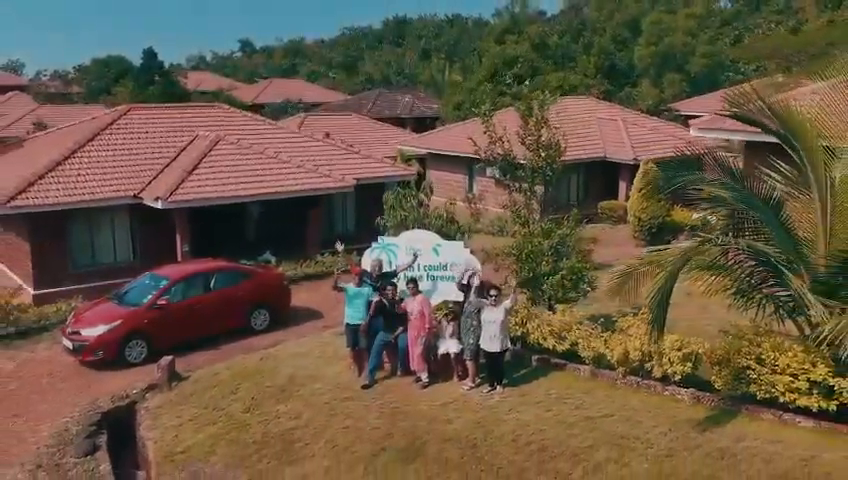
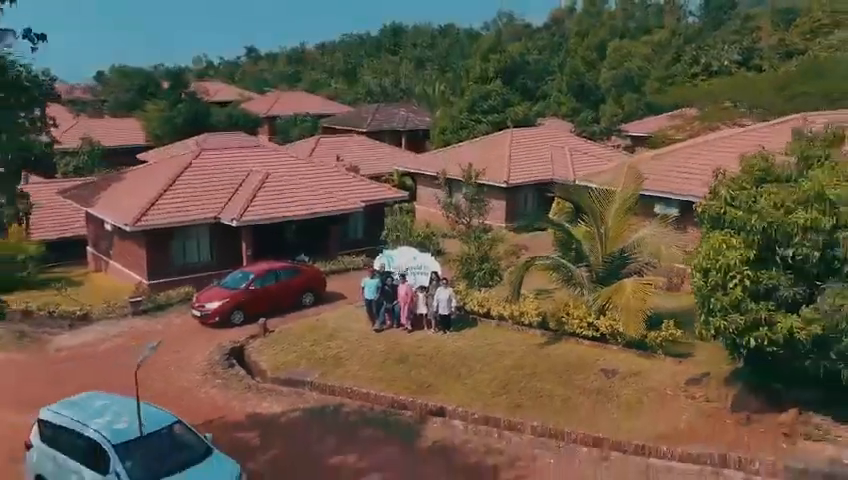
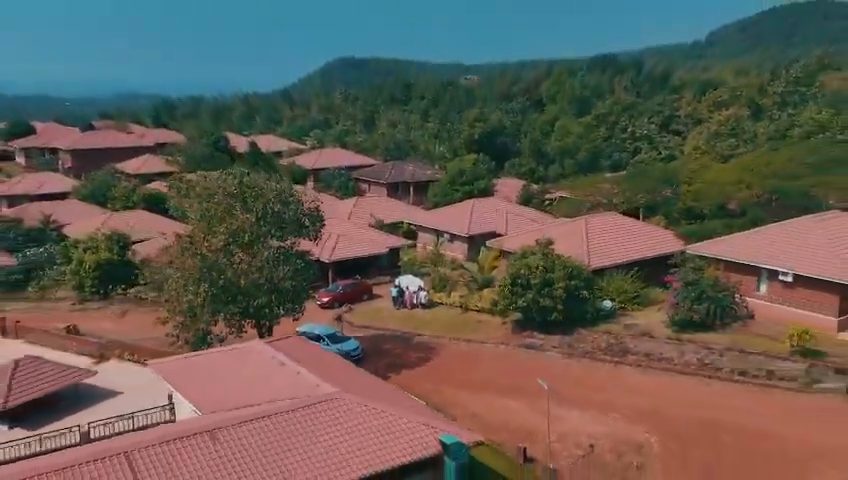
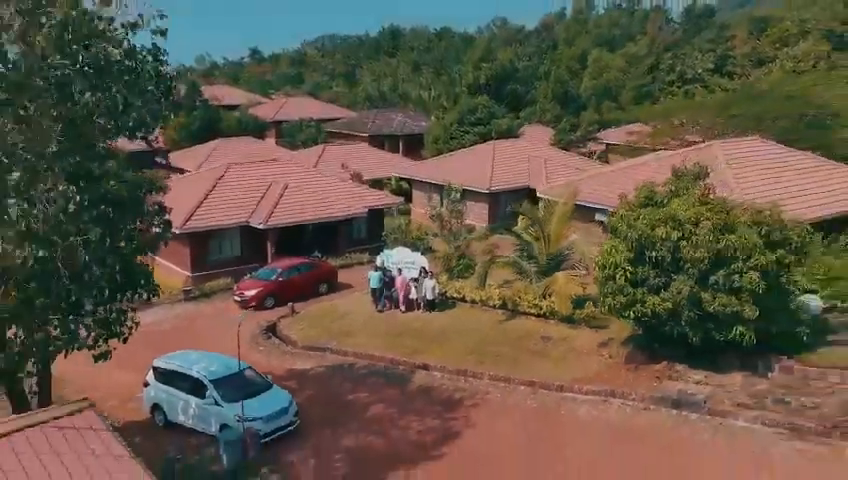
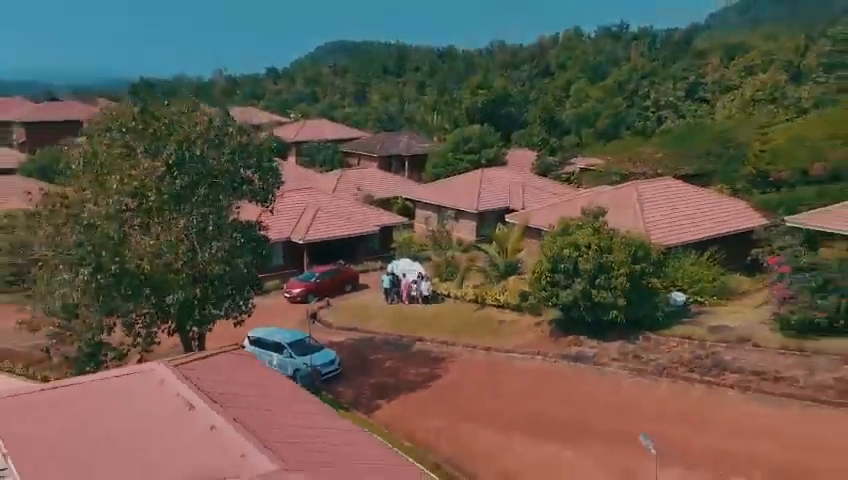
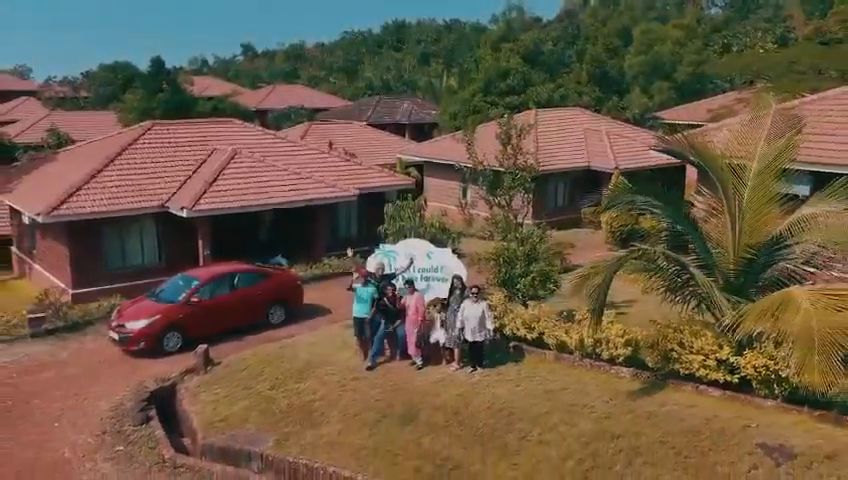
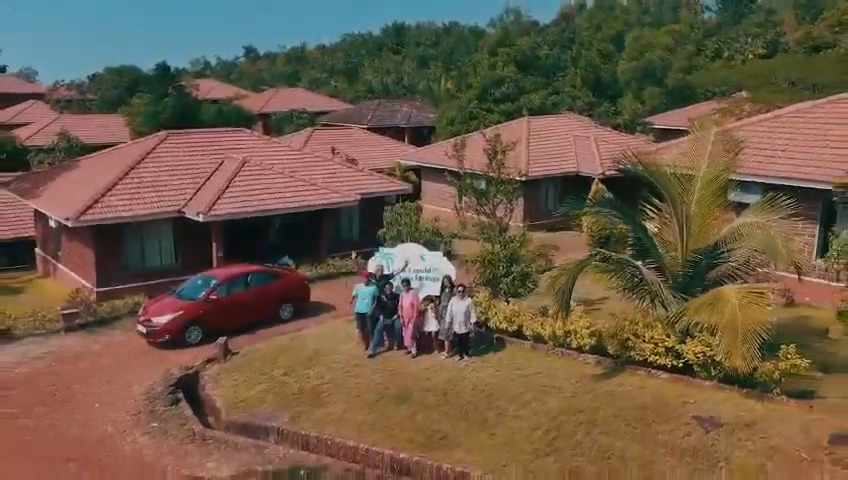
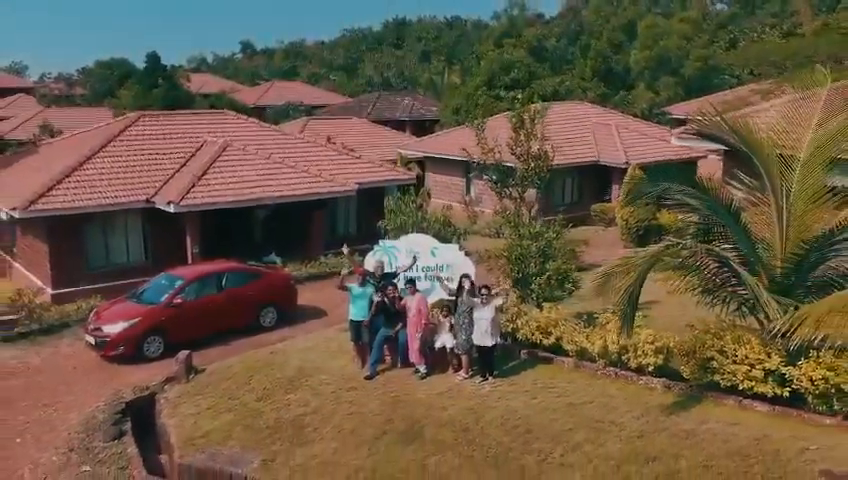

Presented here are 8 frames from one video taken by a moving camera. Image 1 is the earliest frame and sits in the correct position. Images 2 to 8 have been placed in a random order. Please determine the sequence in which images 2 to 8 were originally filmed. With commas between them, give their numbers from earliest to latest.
8, 6, 7, 2, 4, 5, 3
